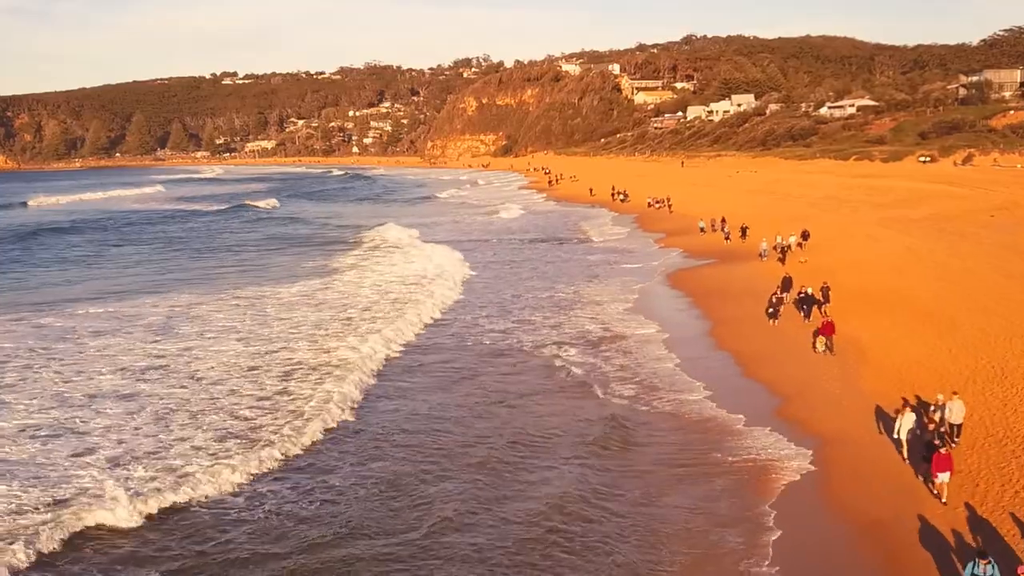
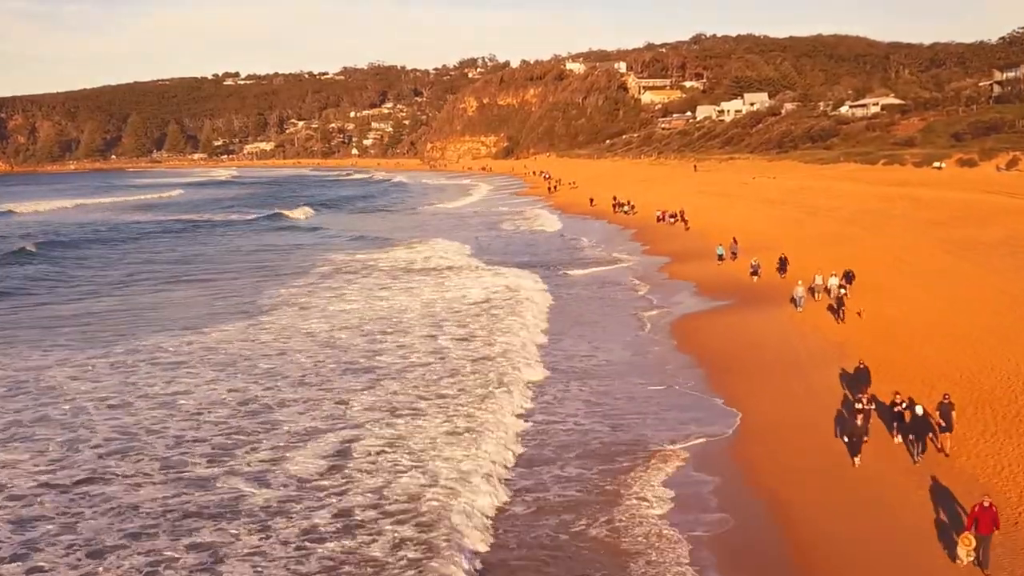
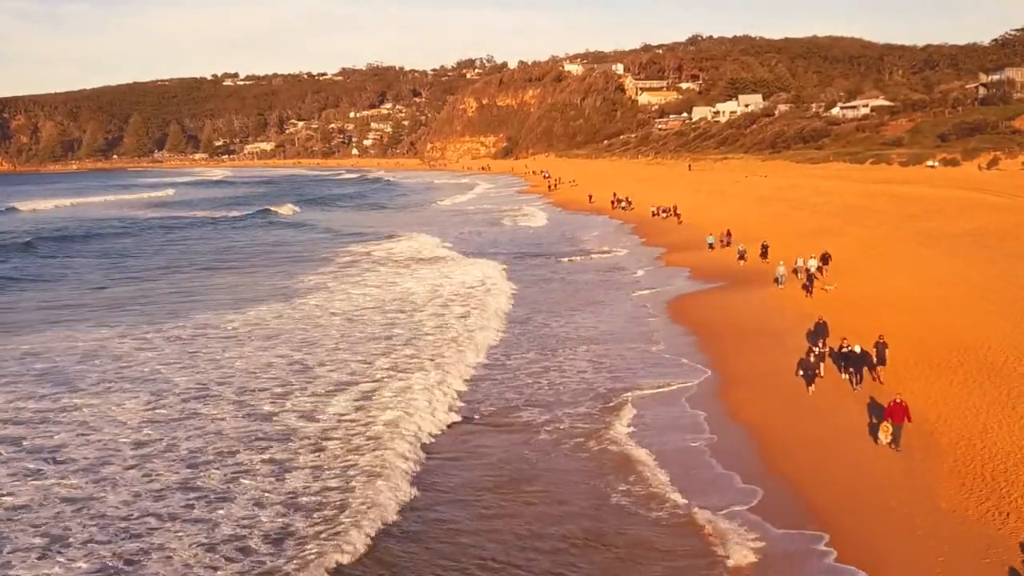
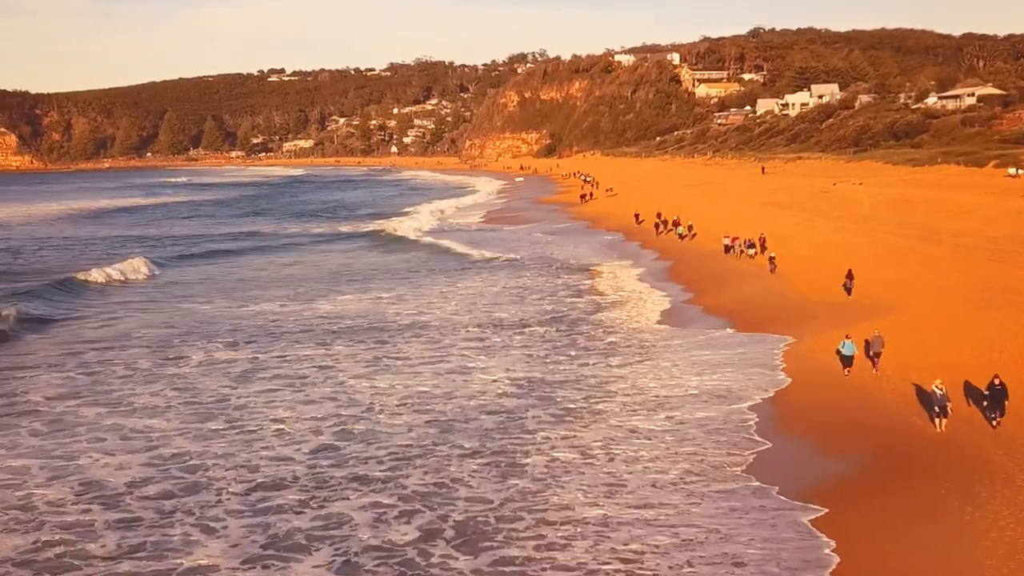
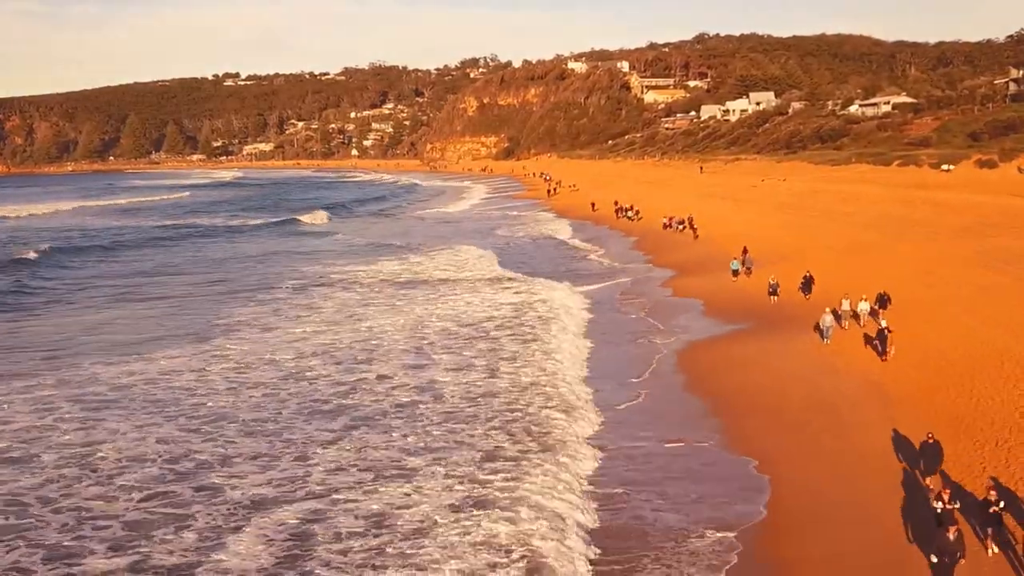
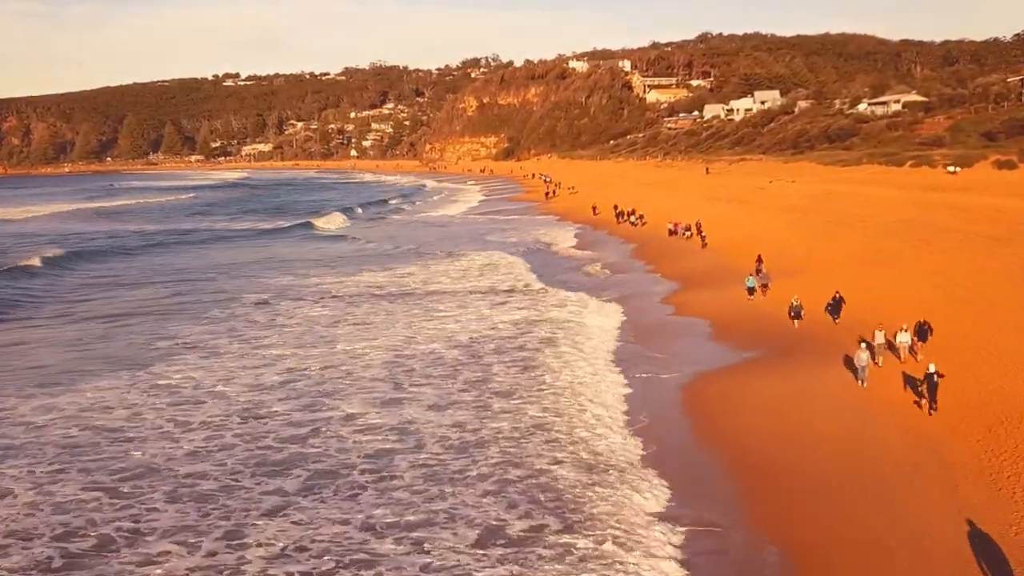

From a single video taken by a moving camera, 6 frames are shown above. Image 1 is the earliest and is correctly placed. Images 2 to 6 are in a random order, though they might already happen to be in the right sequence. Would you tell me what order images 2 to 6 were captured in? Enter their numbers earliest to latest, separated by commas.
3, 2, 5, 6, 4
